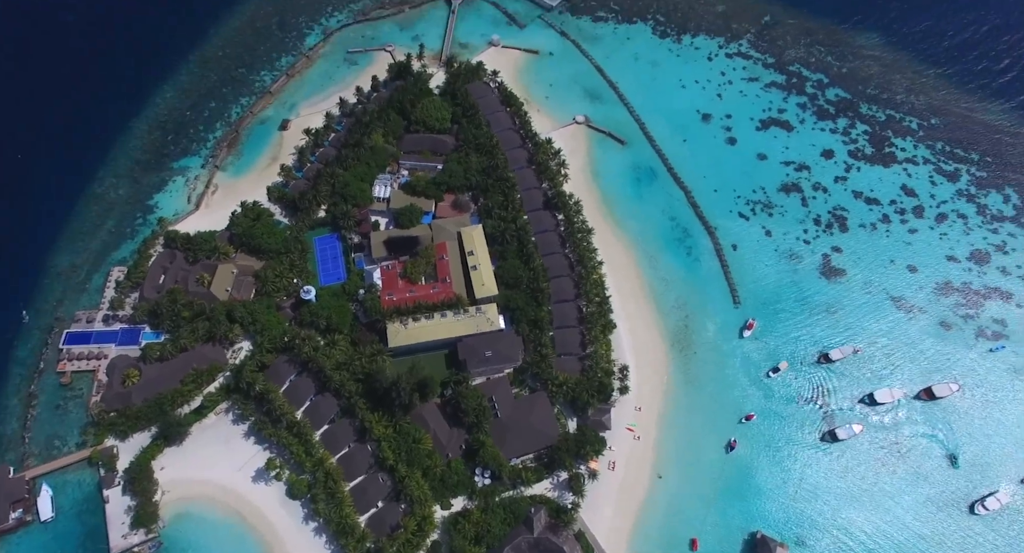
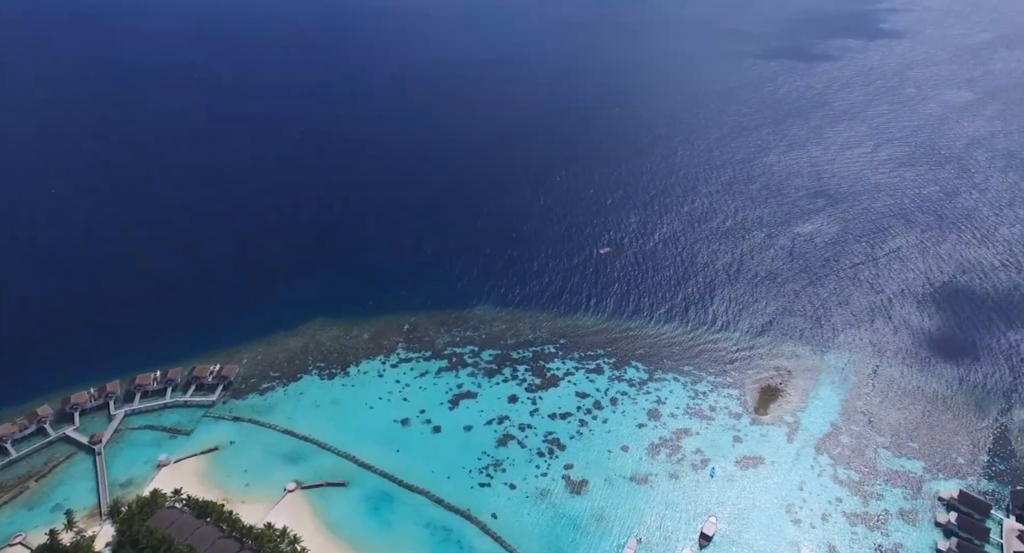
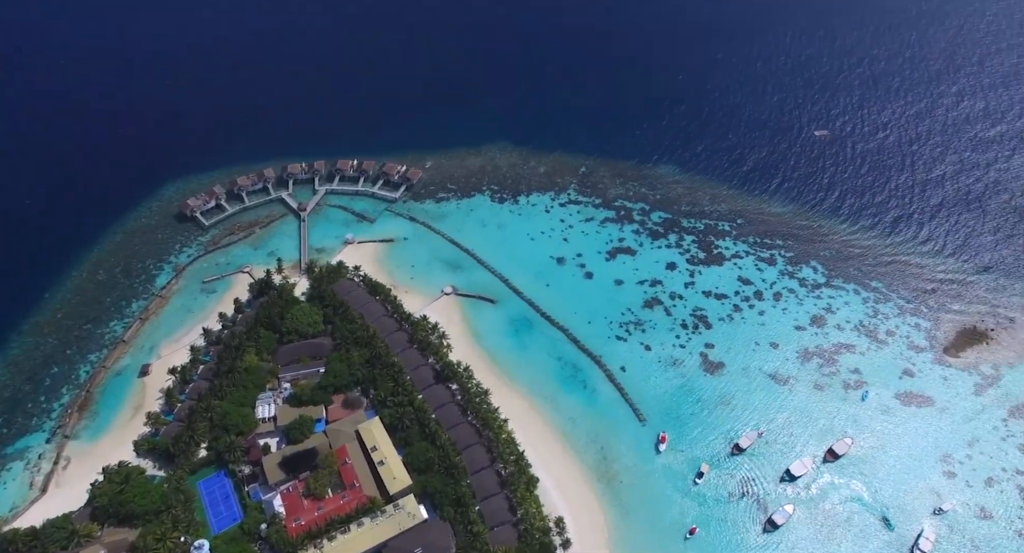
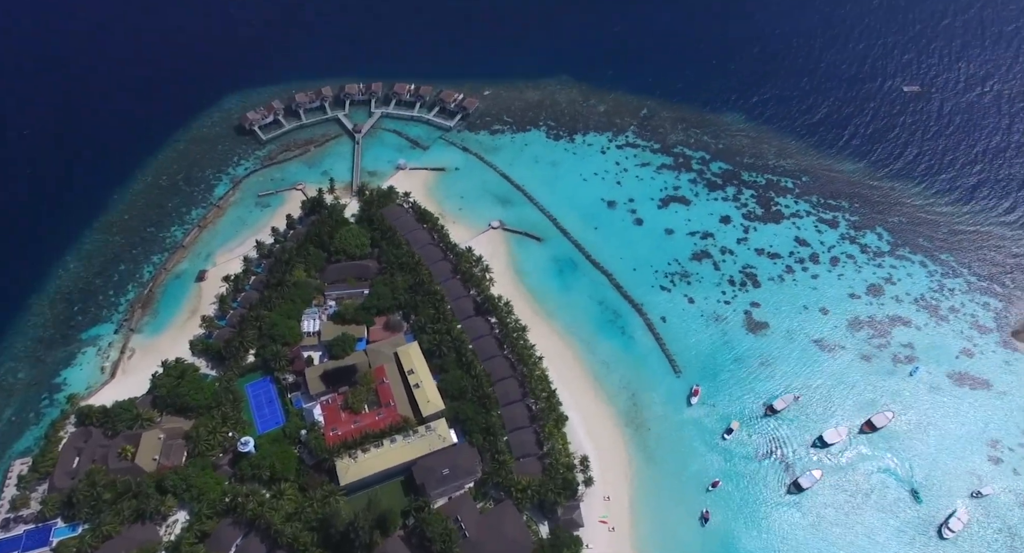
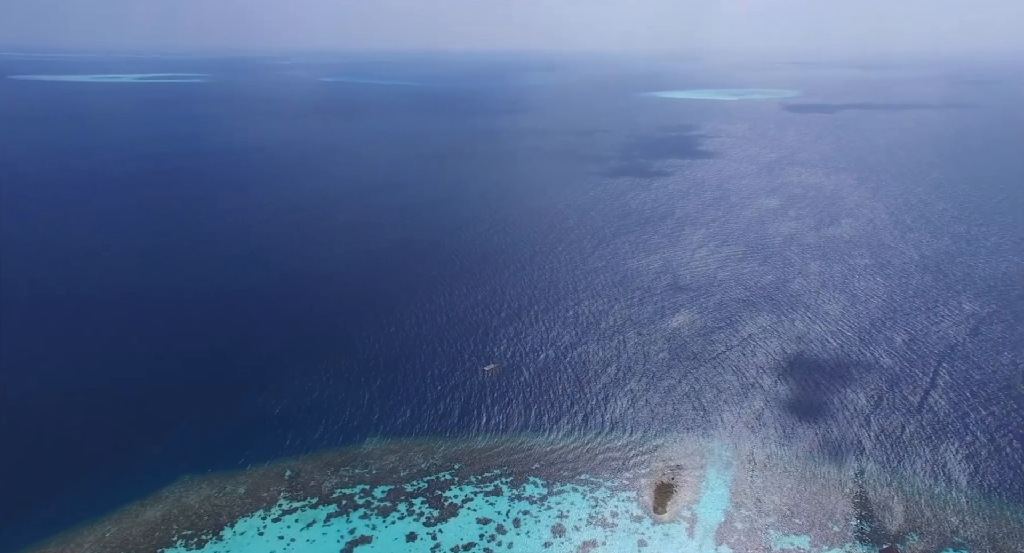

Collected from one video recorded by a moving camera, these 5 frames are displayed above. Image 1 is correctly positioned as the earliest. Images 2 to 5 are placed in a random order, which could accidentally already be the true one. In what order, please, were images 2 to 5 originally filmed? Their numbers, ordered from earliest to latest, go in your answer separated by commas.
4, 3, 2, 5
